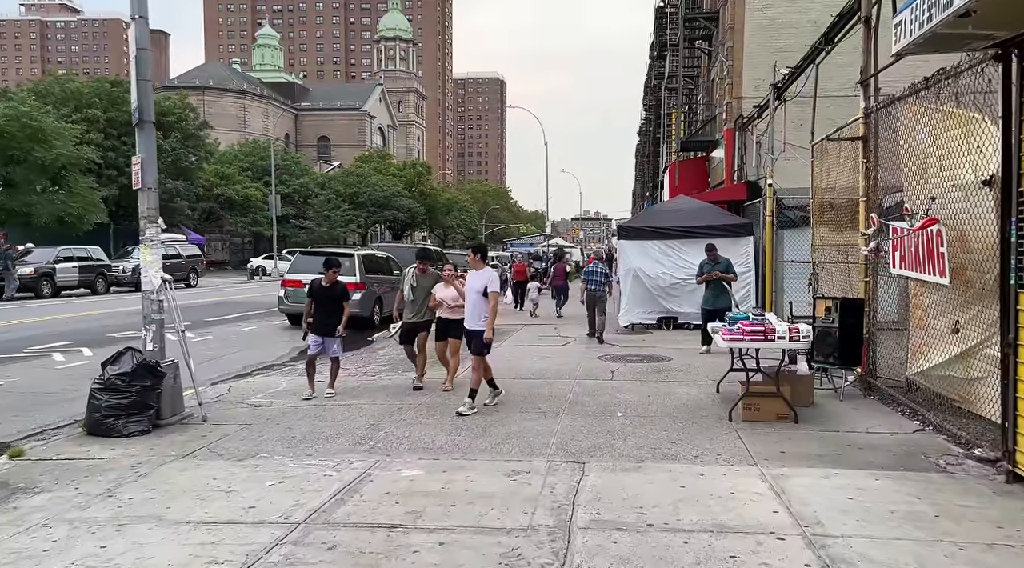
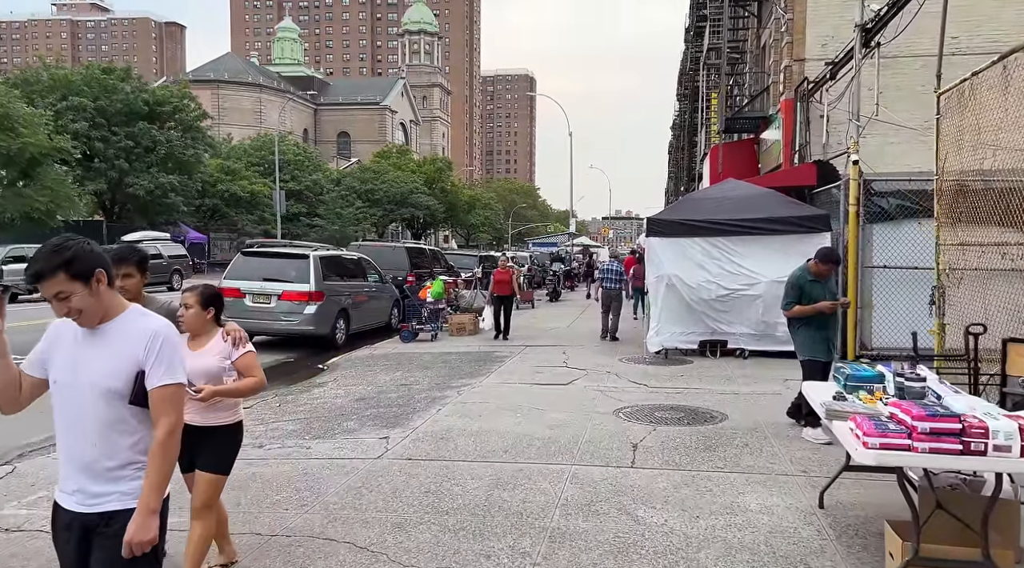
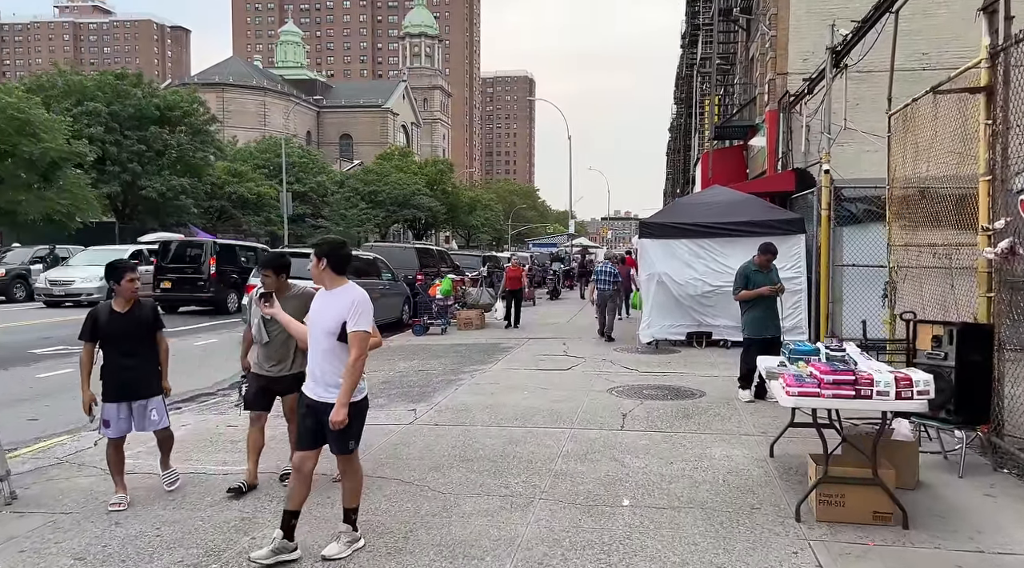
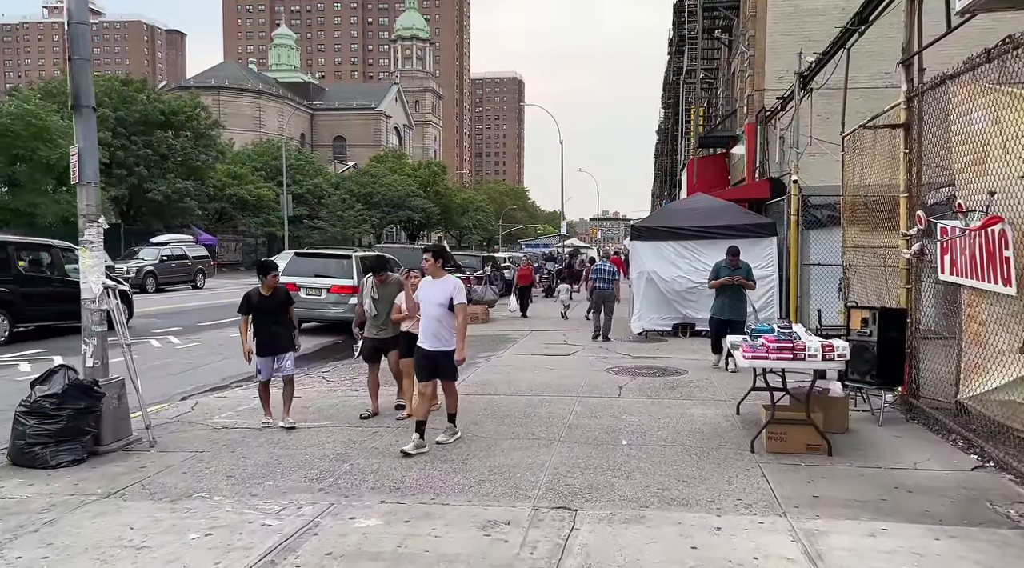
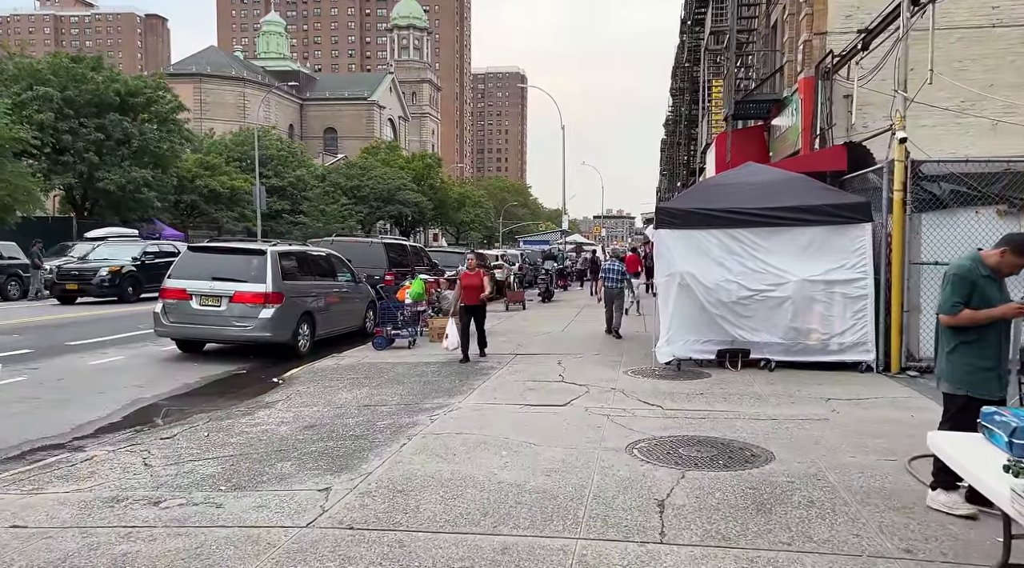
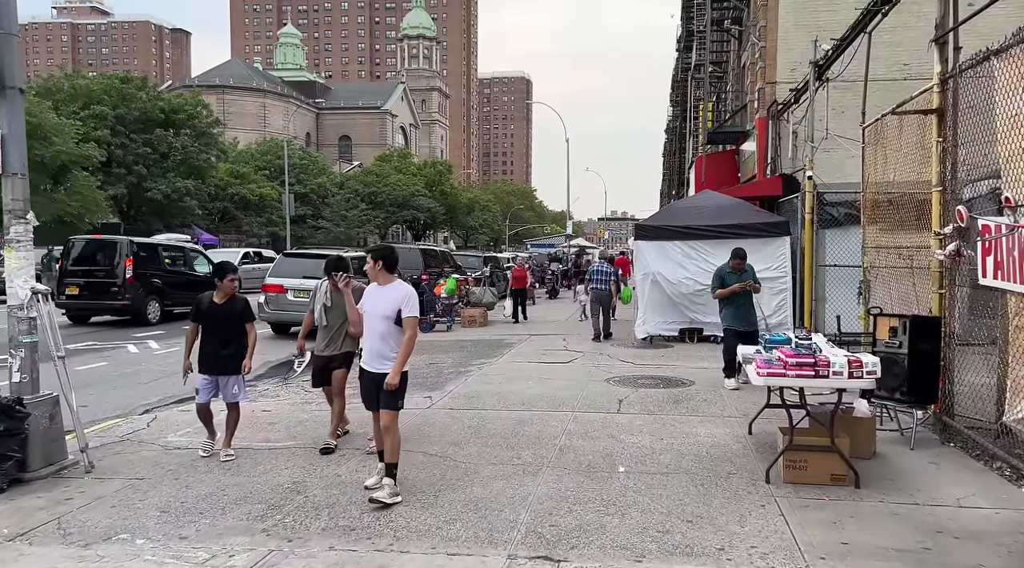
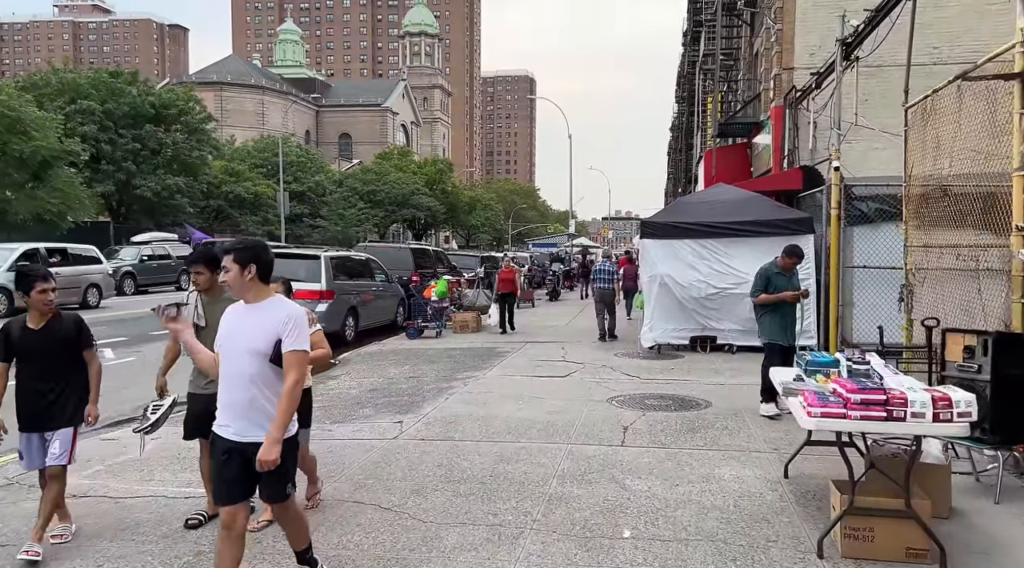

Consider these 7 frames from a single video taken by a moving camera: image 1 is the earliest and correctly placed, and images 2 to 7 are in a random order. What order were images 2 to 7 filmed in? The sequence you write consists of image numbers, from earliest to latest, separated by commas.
4, 6, 3, 7, 2, 5
